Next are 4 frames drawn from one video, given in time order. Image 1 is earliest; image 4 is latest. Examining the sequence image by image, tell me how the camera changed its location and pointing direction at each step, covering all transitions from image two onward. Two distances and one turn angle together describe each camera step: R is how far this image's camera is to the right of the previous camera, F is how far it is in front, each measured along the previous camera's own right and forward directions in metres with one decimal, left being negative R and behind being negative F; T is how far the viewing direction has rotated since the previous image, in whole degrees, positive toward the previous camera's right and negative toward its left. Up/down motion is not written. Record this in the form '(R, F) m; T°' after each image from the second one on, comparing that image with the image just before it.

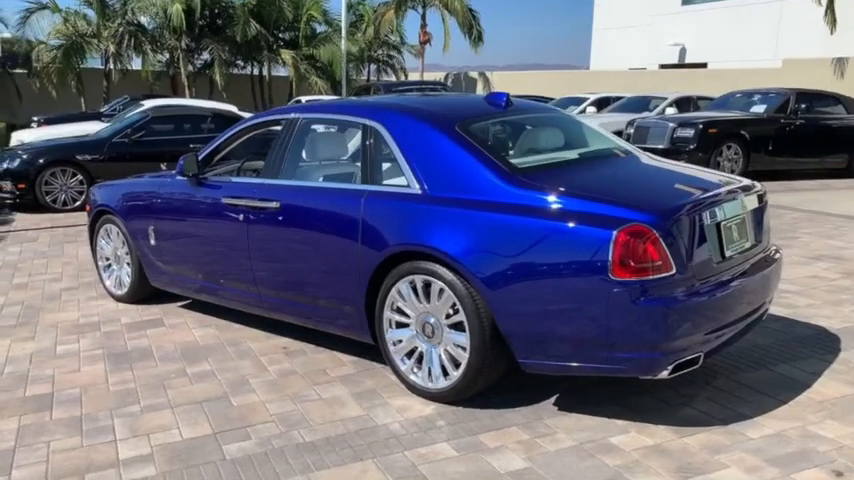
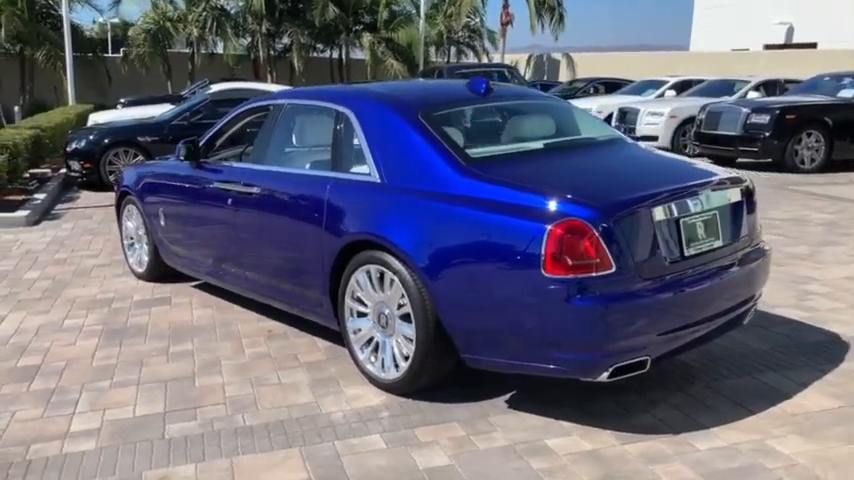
(+0.8, +0.1) m; -7°
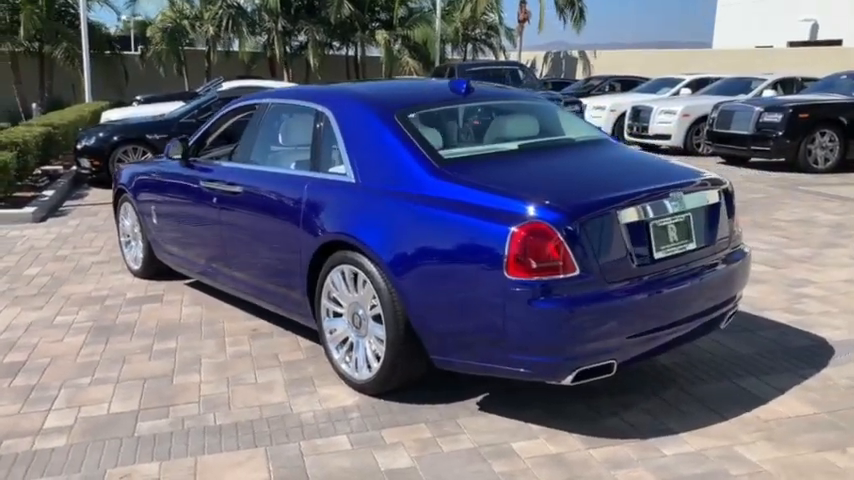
(+0.3, 0.0) m; -2°
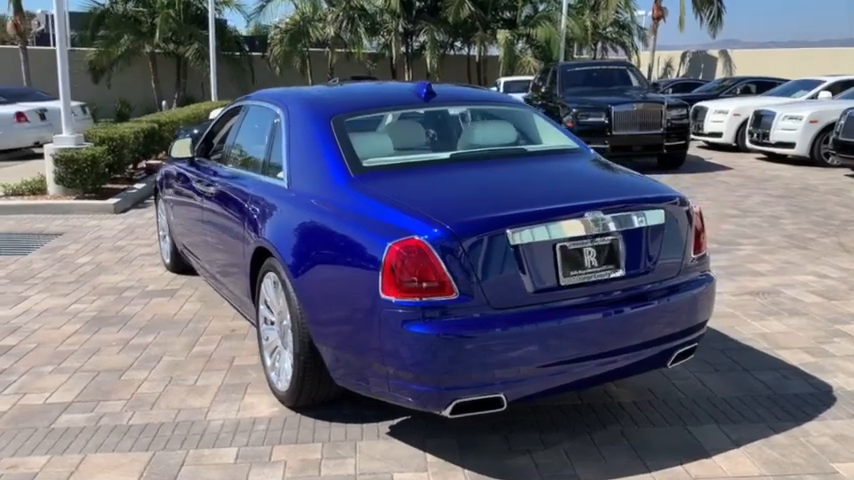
(+1.2, +0.3) m; -11°
